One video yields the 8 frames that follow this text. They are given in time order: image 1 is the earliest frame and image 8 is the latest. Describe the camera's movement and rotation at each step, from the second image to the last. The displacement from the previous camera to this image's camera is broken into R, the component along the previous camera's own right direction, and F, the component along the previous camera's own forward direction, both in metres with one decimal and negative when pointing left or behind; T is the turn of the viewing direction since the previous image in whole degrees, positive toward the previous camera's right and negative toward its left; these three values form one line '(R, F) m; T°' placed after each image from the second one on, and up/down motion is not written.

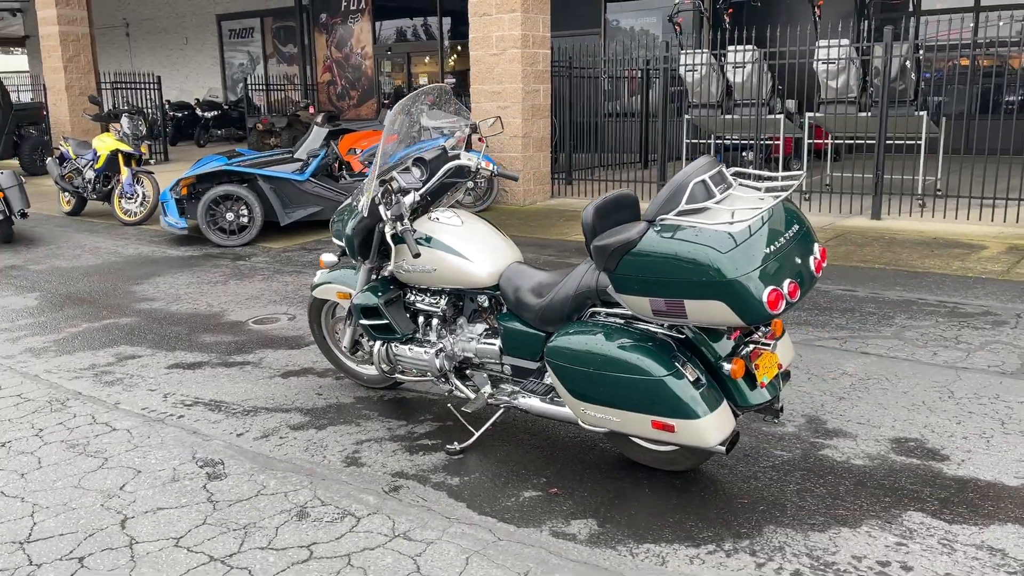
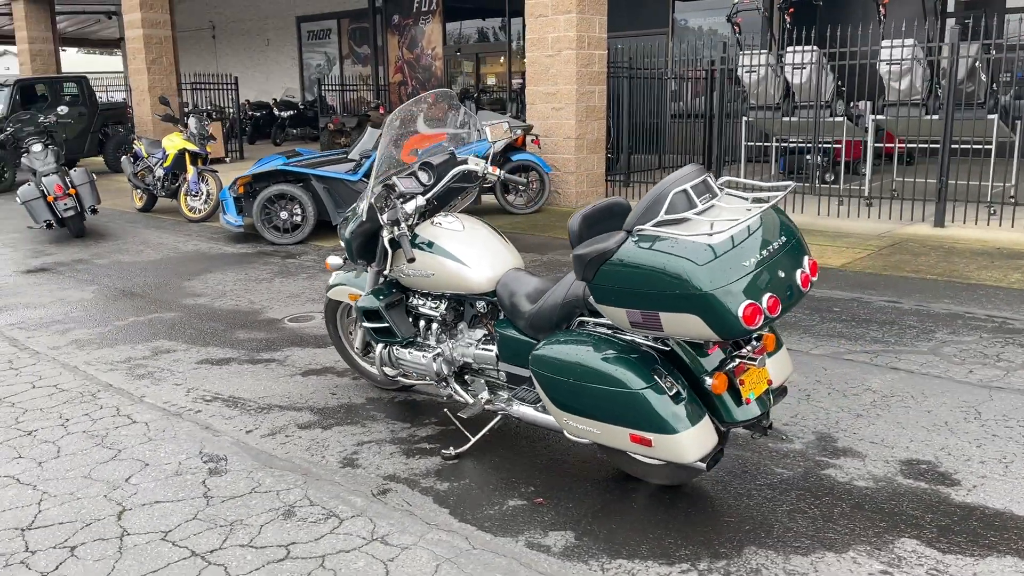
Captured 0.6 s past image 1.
(+0.4, 0.0) m; -5°
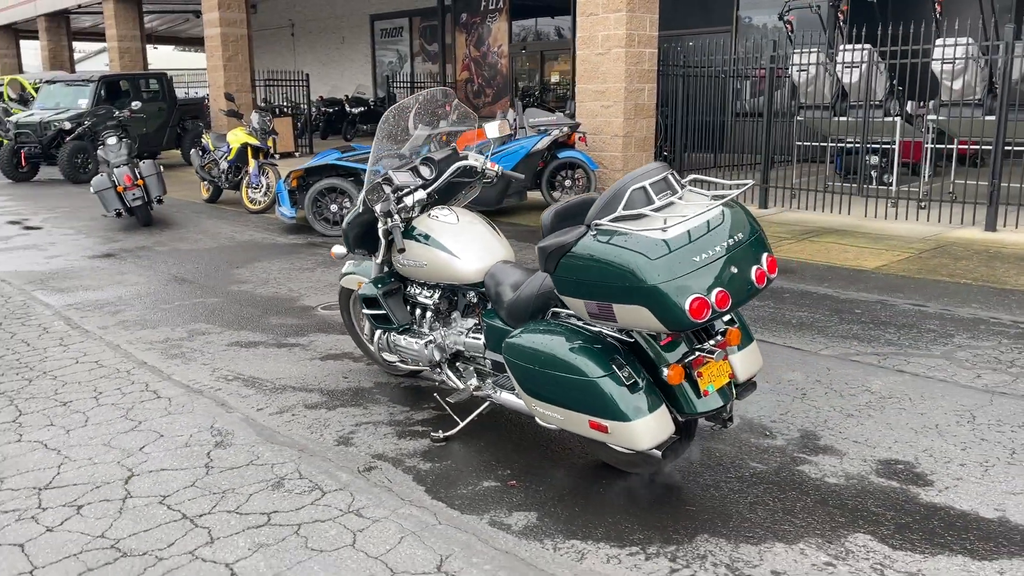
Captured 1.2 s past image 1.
(+0.4, -0.1) m; -5°
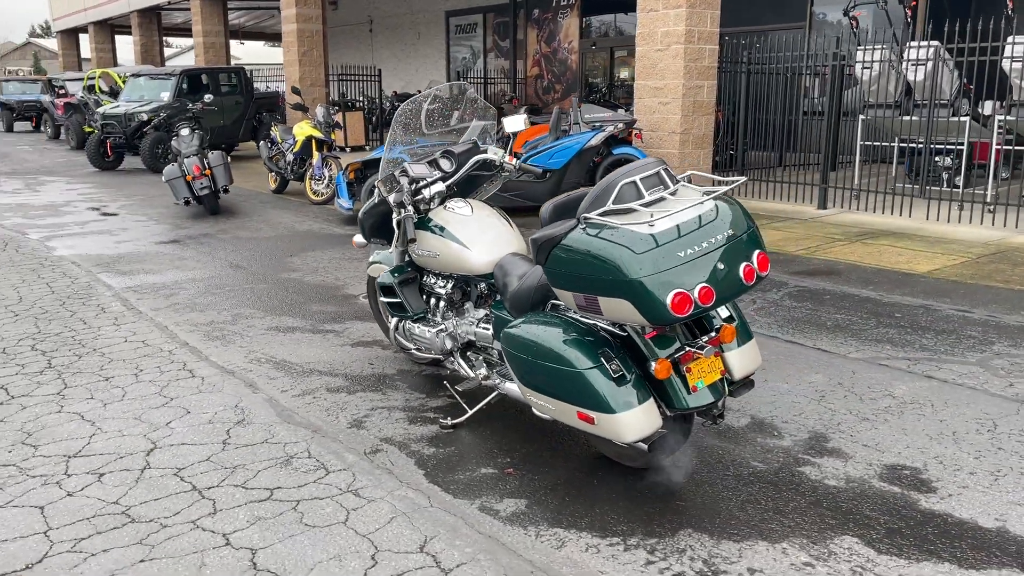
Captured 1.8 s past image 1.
(+0.3, 0.0) m; -5°
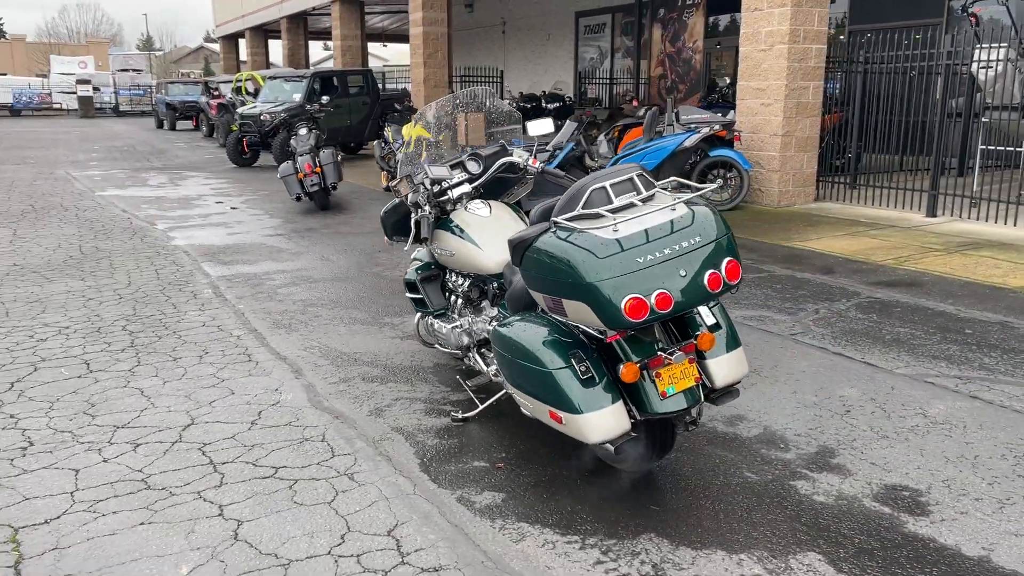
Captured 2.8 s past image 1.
(+0.6, -0.1) m; -9°
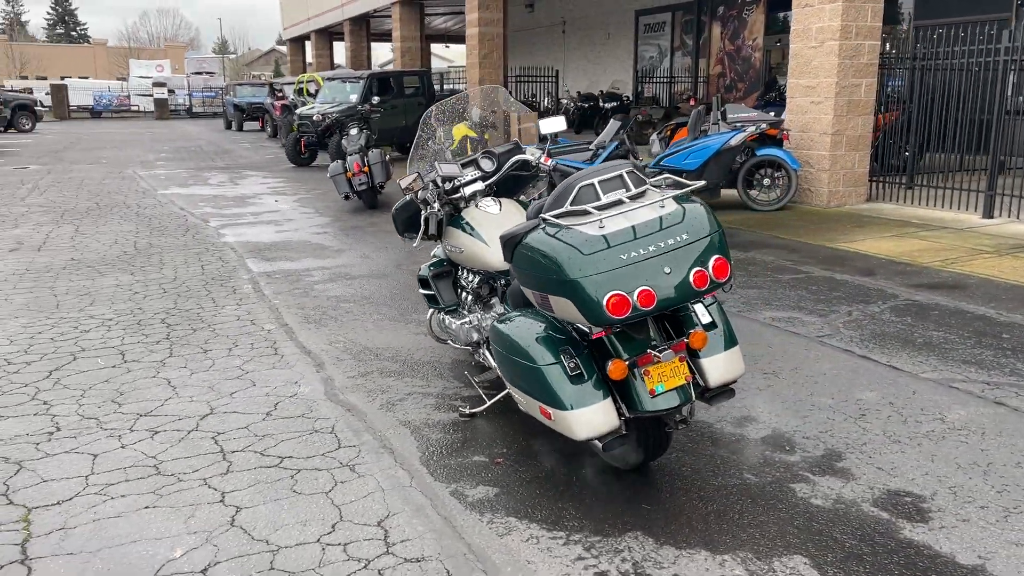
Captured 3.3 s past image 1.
(+0.3, 0.0) m; -4°
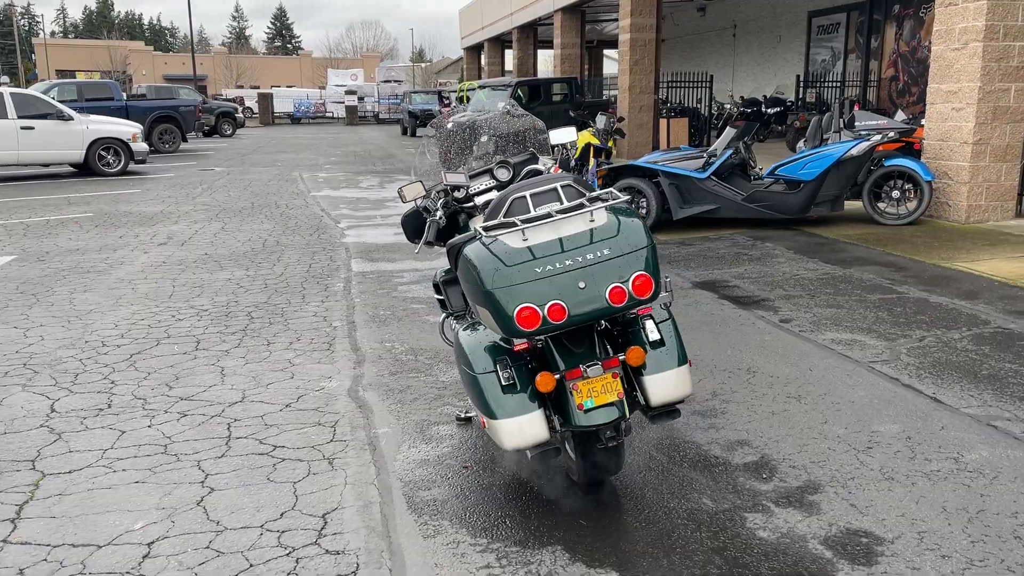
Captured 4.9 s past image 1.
(+0.9, 0.0) m; -12°
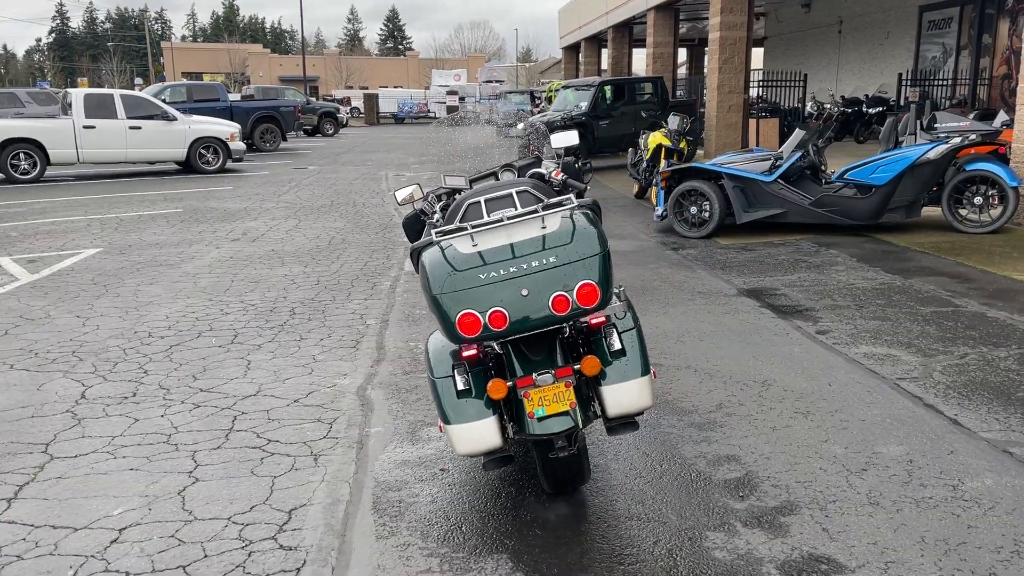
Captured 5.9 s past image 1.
(+0.5, +0.1) m; -7°
